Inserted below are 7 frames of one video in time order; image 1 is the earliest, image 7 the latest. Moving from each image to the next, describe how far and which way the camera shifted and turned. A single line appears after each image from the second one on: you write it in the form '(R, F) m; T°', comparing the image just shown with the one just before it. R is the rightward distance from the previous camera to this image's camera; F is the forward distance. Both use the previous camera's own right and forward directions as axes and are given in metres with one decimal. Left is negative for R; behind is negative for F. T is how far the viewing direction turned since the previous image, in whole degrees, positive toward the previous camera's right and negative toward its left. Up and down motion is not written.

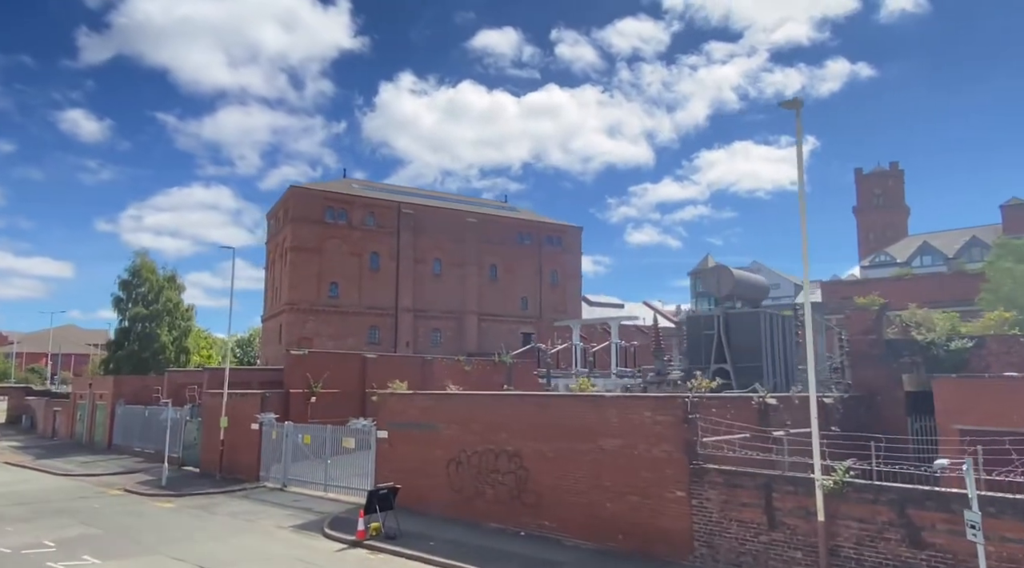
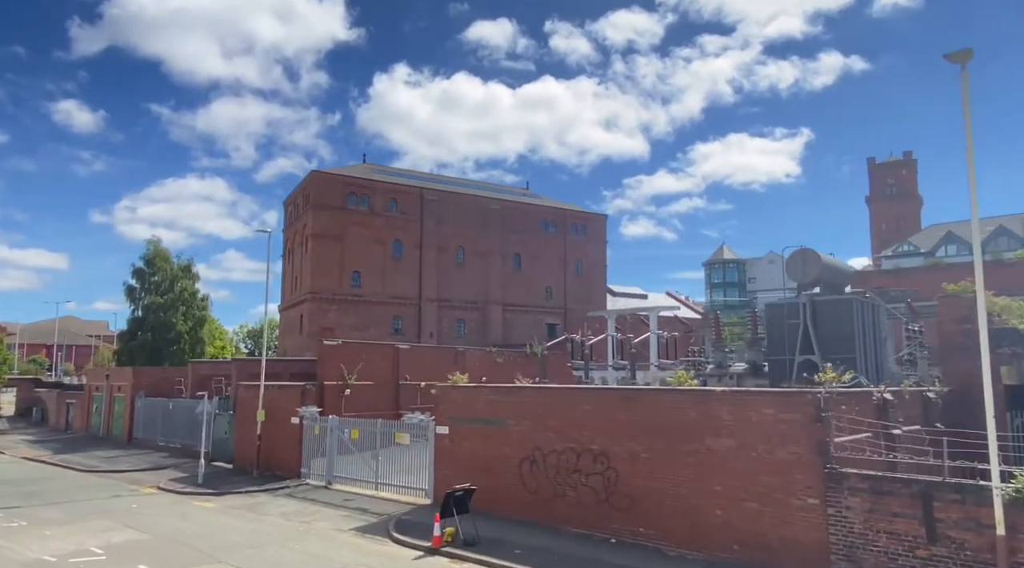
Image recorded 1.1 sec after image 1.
(-1.8, +1.4) m; 0°
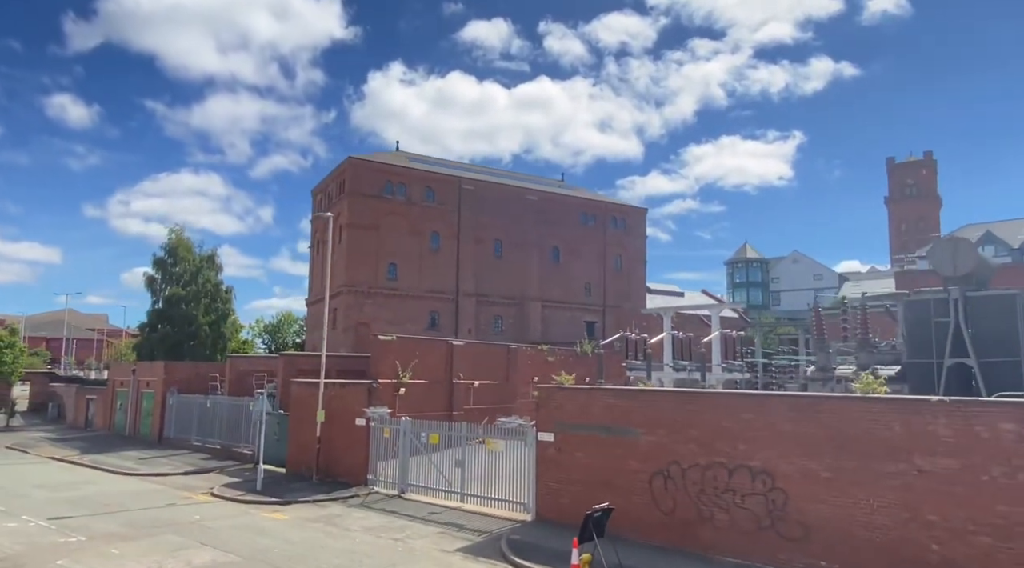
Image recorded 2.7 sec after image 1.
(-2.7, +2.1) m; 0°
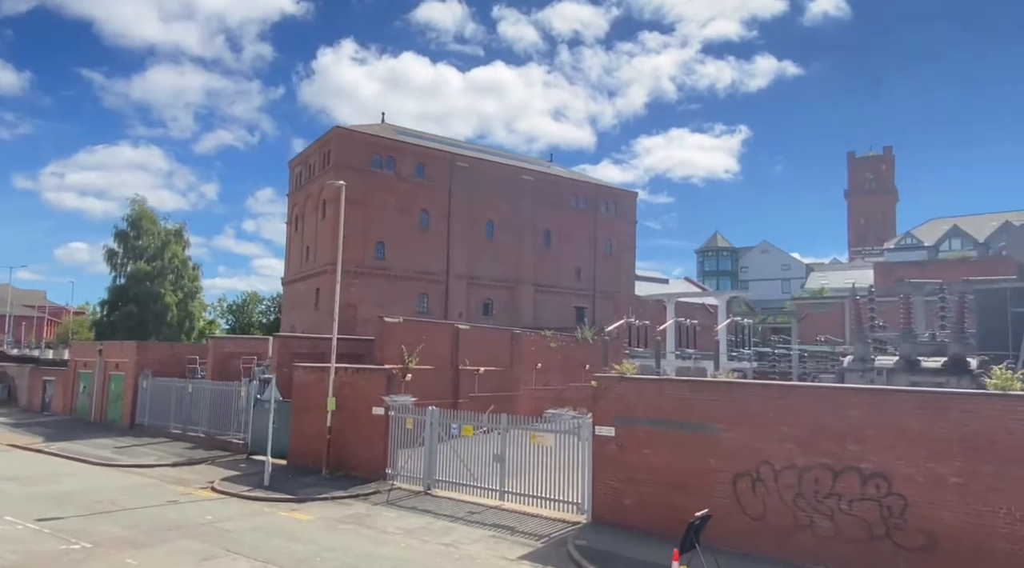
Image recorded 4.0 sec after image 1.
(-2.2, +1.7) m; +4°
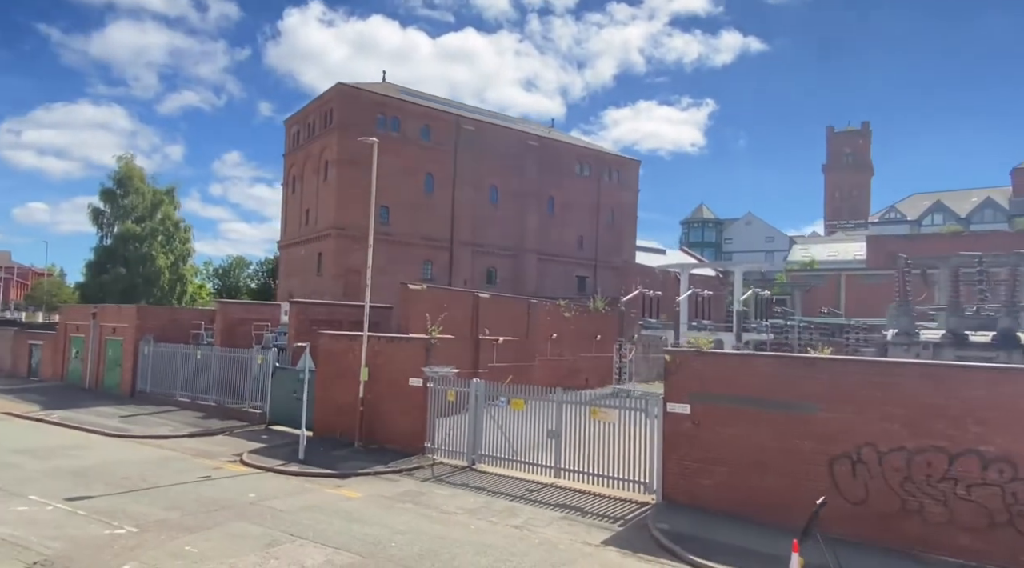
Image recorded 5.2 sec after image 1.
(-1.9, +1.1) m; +2°
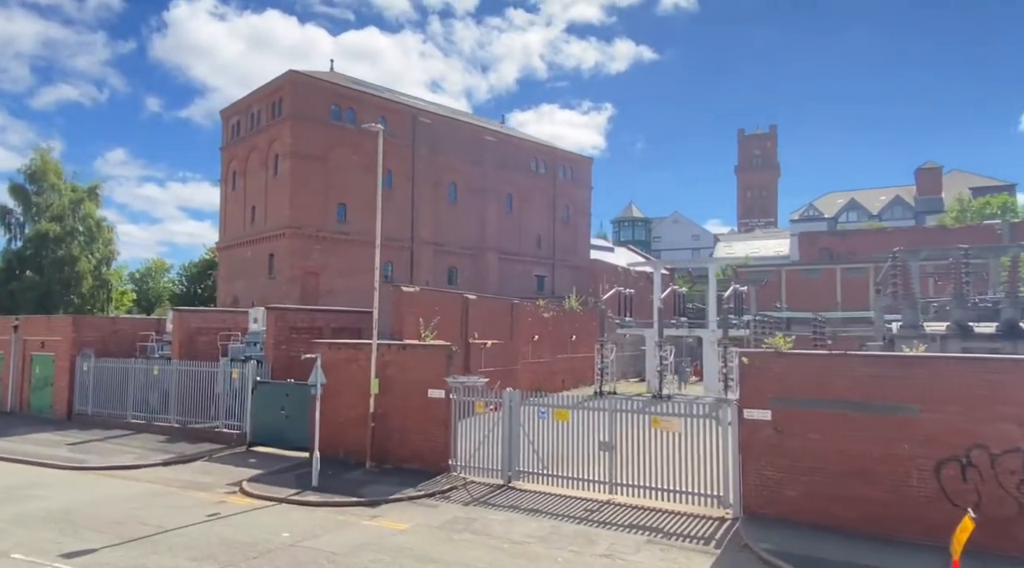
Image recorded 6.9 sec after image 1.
(-2.8, +1.7) m; +7°
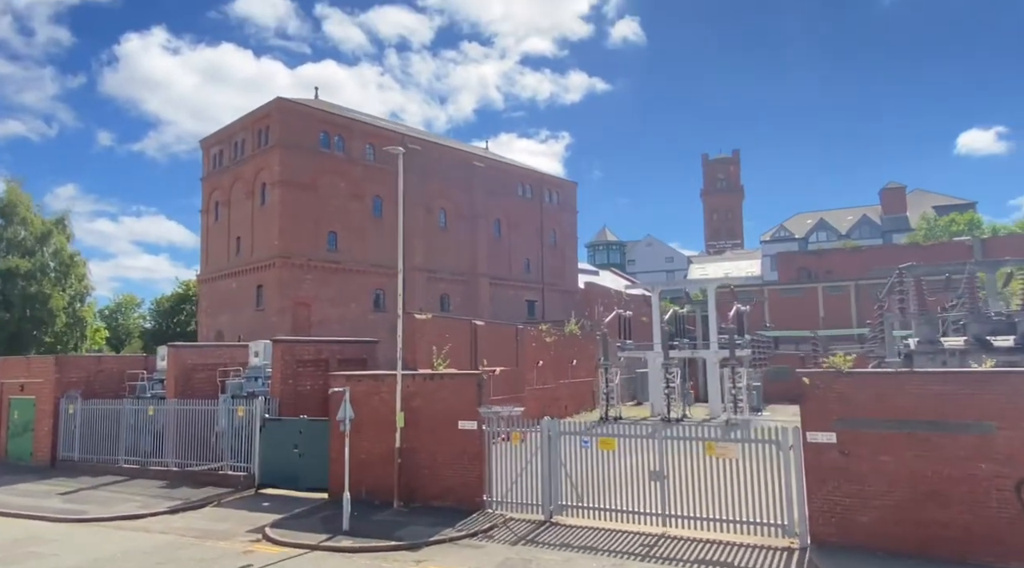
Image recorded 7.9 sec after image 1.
(-1.5, +0.8) m; +3°
